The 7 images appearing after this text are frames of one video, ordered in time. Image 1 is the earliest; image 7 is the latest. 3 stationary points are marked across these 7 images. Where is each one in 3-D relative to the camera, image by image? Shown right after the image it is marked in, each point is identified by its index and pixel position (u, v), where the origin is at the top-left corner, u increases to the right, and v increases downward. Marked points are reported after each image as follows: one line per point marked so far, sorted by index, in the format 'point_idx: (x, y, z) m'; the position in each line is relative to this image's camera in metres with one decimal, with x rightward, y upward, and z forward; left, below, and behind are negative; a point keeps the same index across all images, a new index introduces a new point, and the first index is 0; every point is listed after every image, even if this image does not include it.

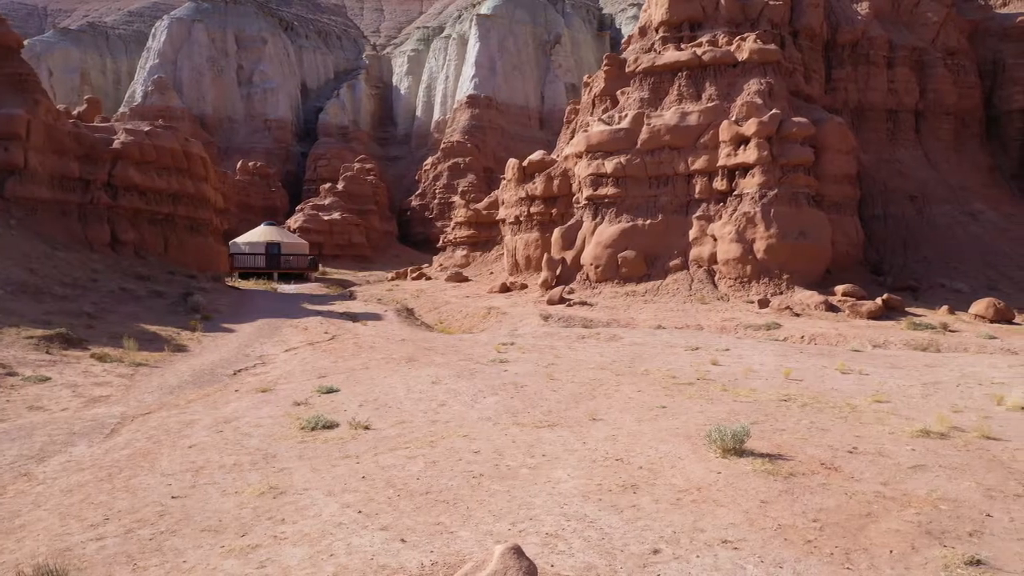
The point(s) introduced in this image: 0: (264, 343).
0: (-3.3, -0.7, +11.1) m
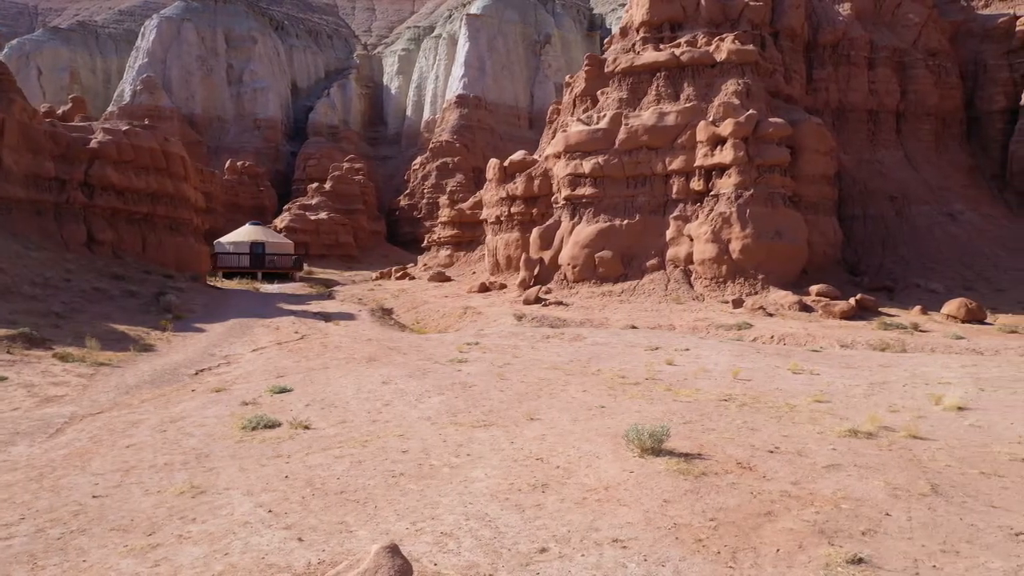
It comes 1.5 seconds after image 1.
0: (-3.7, -0.7, +11.1) m
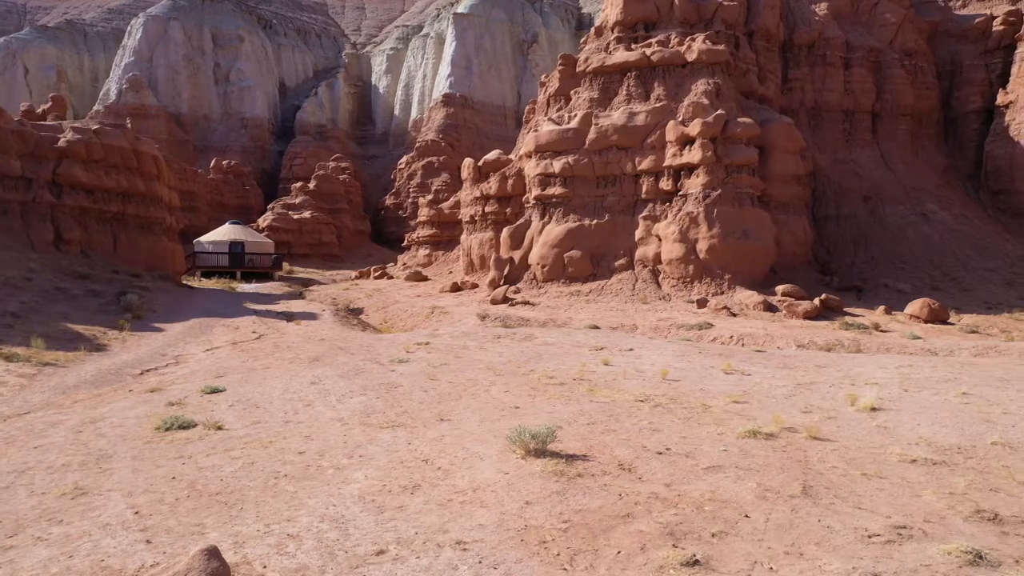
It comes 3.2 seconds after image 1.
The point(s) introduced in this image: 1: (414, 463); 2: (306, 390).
0: (-4.3, -0.7, +11.1) m
1: (-0.5, -0.9, +4.2) m
2: (-1.6, -0.8, +6.6) m
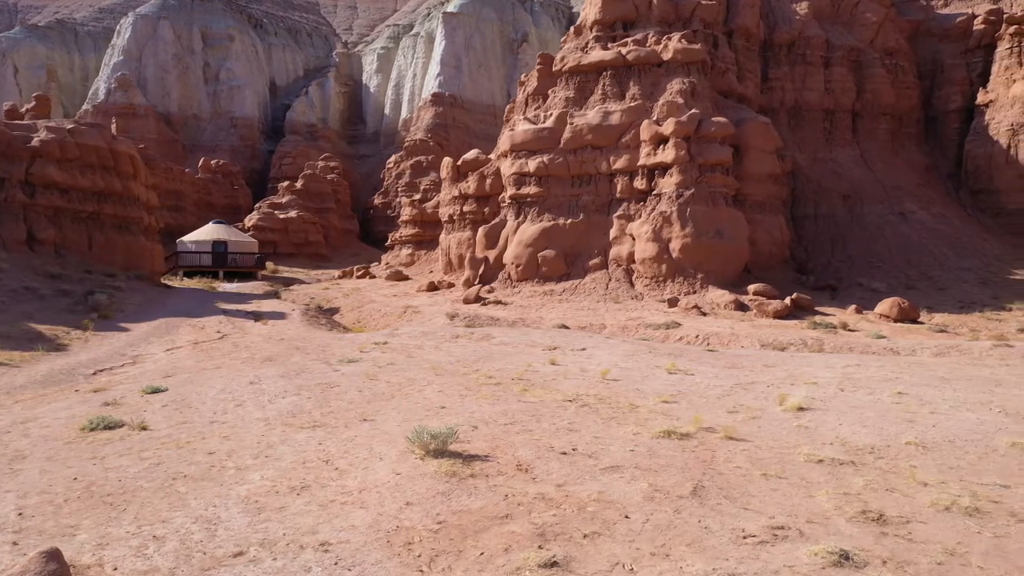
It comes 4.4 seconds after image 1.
0: (-4.9, -0.7, +11.1) m
1: (-1.0, -0.9, +4.2) m
2: (-2.1, -0.8, +6.6) m
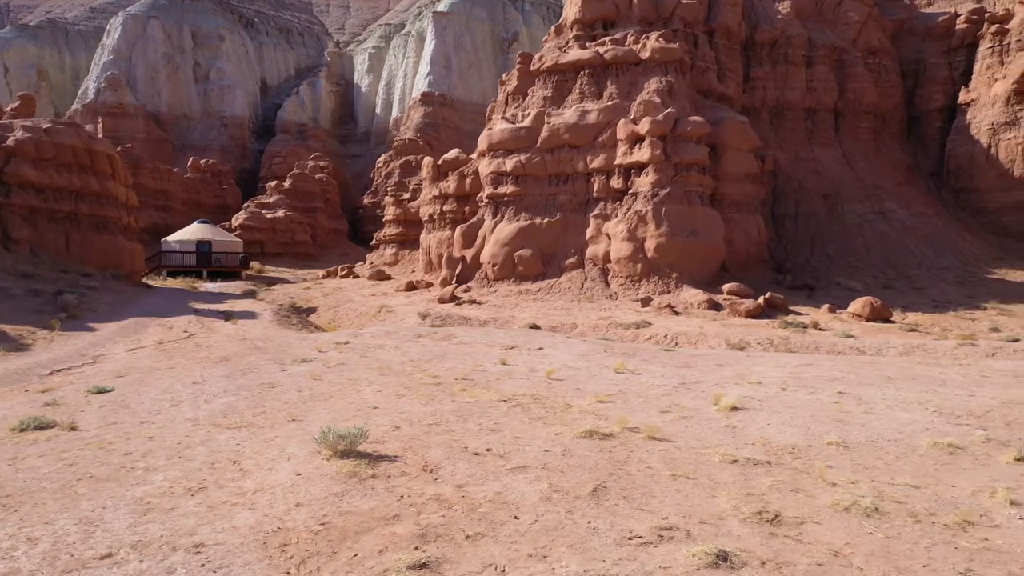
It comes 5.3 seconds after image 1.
0: (-5.3, -0.7, +11.1) m
1: (-1.4, -0.9, +4.1) m
2: (-2.6, -0.8, +6.5) m
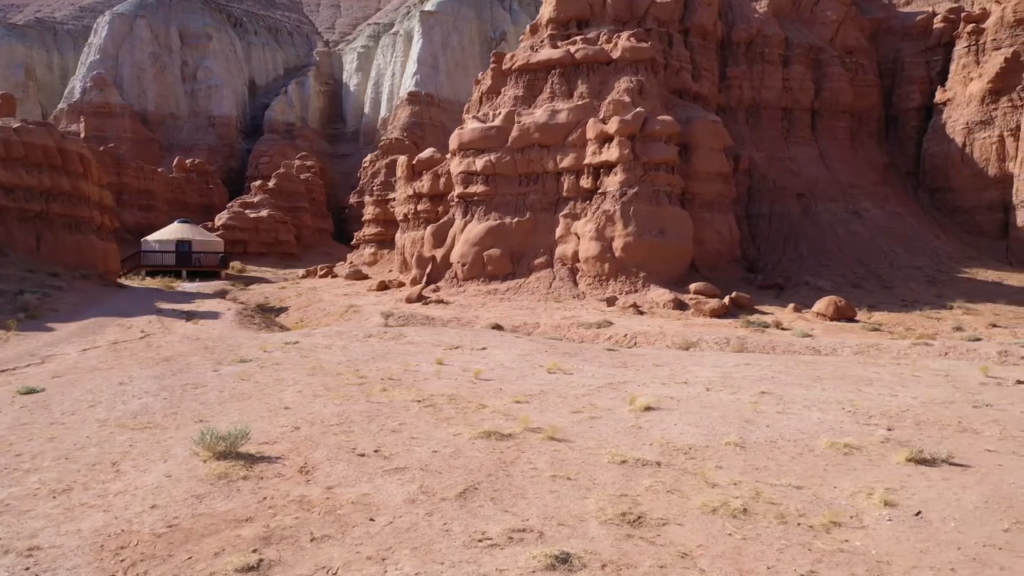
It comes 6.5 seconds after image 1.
0: (-5.9, -0.7, +11.0) m
1: (-2.0, -0.9, +4.1) m
2: (-3.2, -0.8, +6.5) m
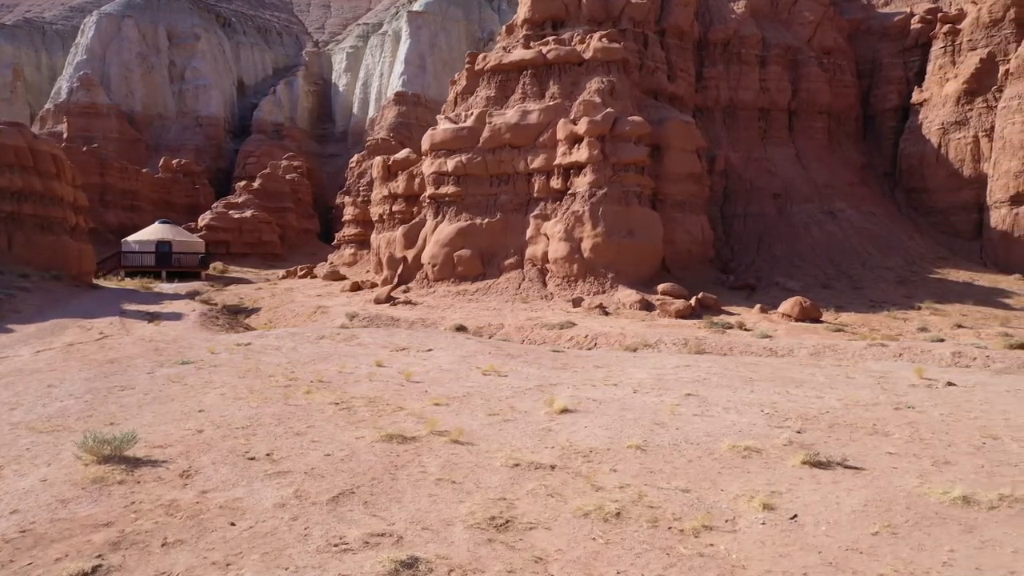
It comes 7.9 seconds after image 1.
0: (-6.5, -0.8, +11.0) m
1: (-2.6, -0.9, +4.1) m
2: (-3.7, -0.8, +6.5) m
